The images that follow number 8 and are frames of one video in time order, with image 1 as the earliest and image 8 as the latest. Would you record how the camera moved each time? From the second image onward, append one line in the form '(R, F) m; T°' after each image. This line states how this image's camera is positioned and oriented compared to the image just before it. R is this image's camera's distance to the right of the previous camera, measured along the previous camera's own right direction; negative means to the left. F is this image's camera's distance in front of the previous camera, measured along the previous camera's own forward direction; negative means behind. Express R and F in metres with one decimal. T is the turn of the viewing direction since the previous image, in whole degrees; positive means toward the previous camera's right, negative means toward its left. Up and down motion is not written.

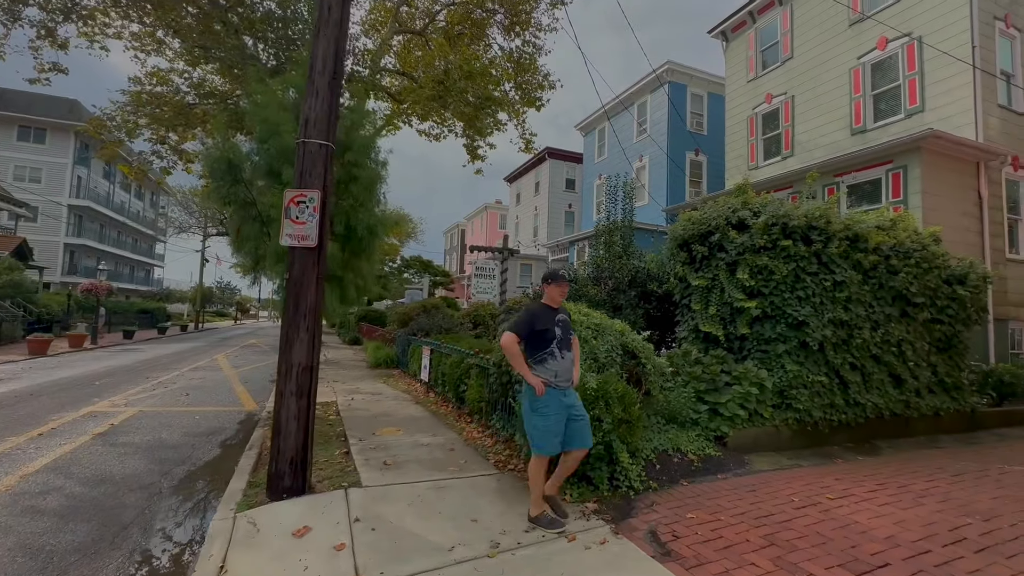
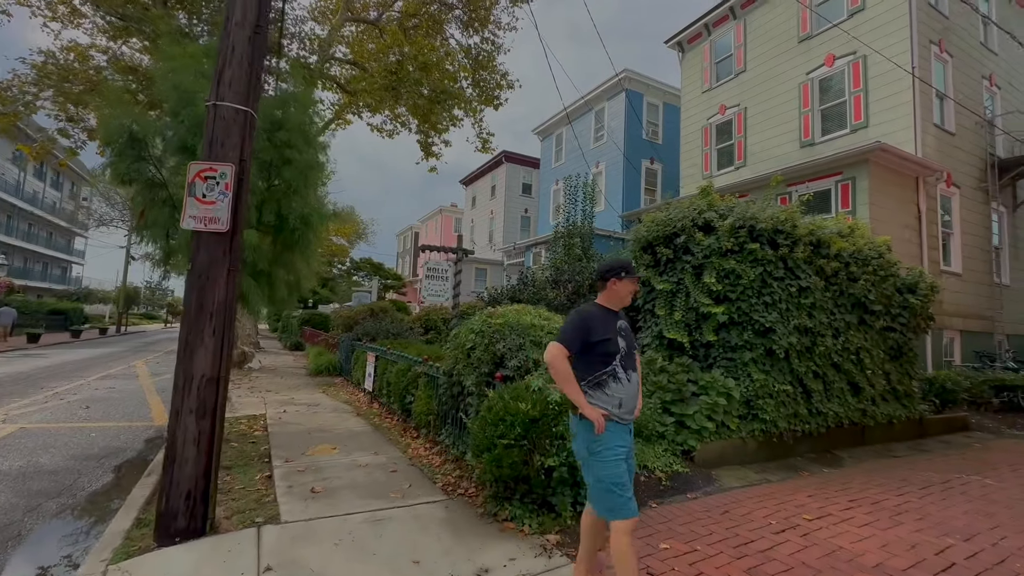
(0.0, +0.5) m; +6°
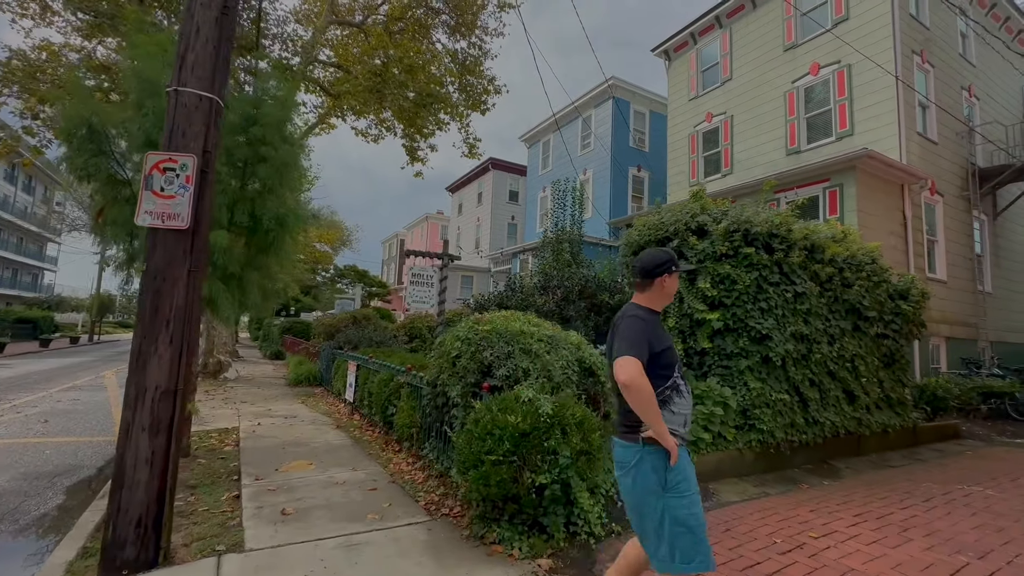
(0.0, +0.2) m; +2°
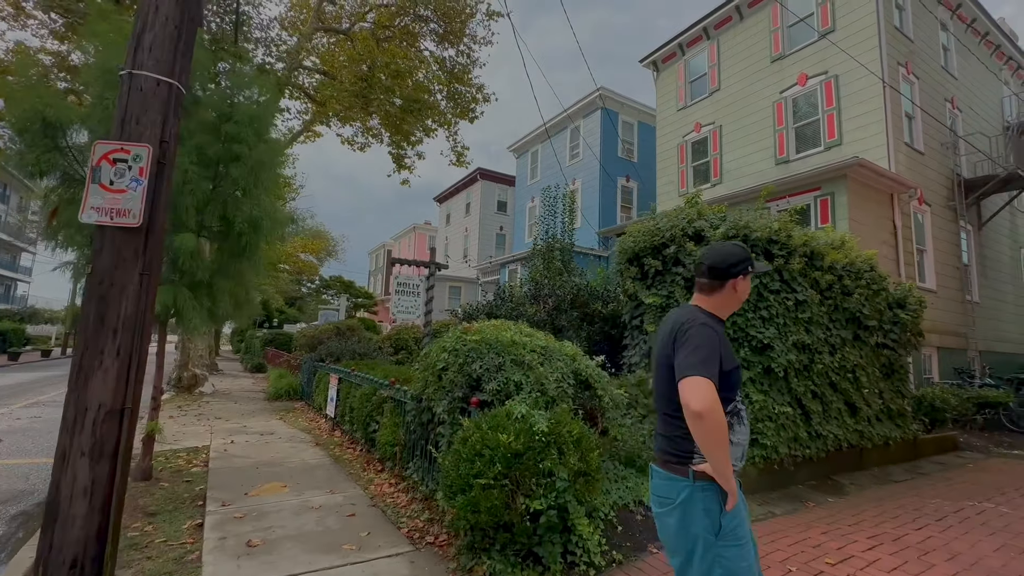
(0.0, +0.3) m; +1°
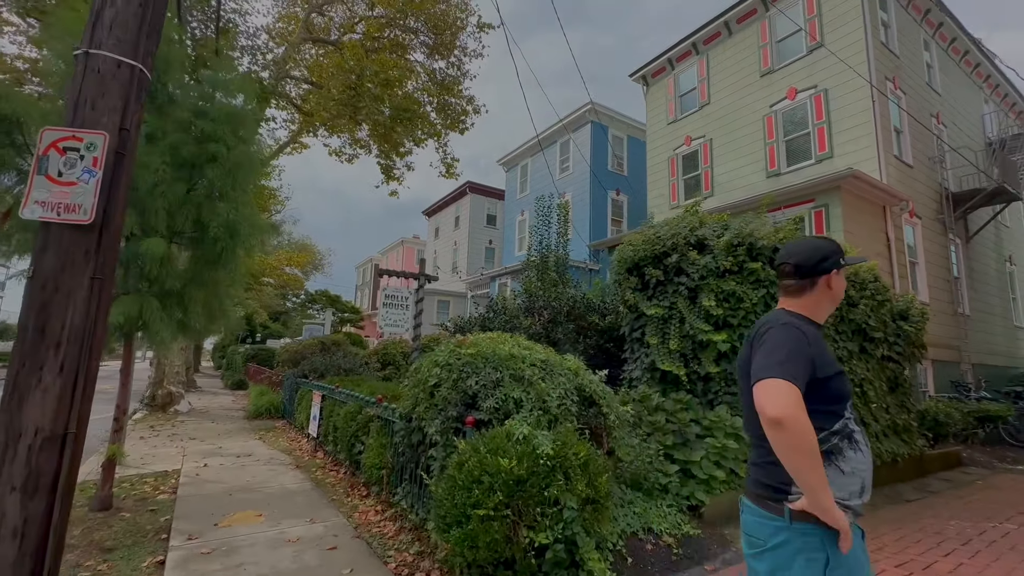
(-0.1, +0.3) m; +1°
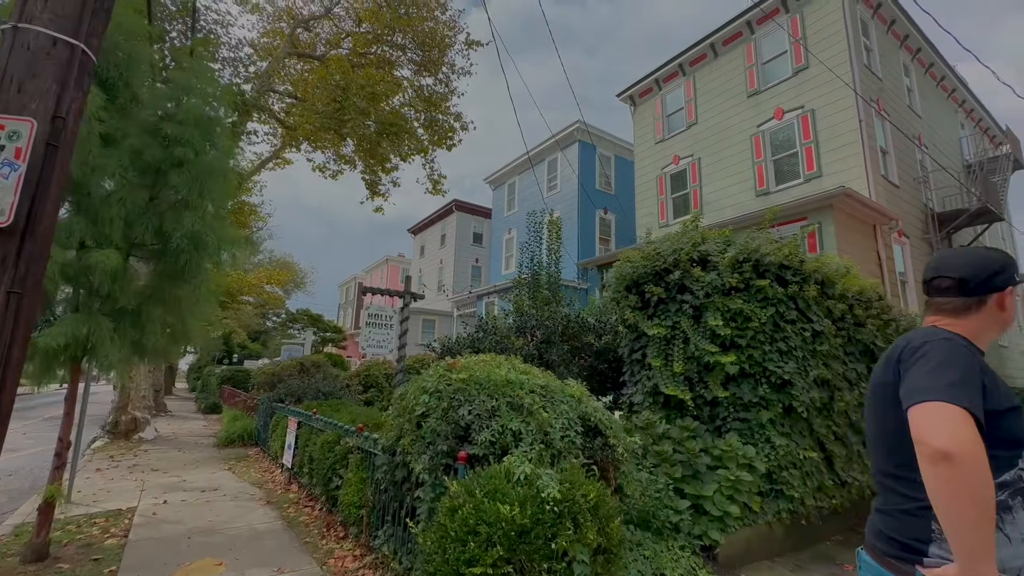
(-0.1, +0.3) m; +2°
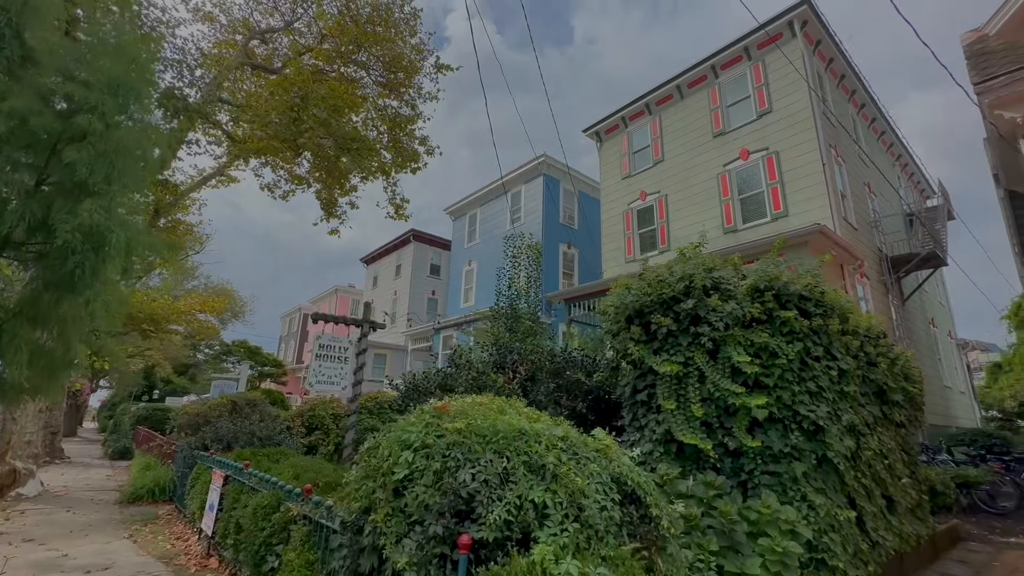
(-0.3, +0.7) m; +6°
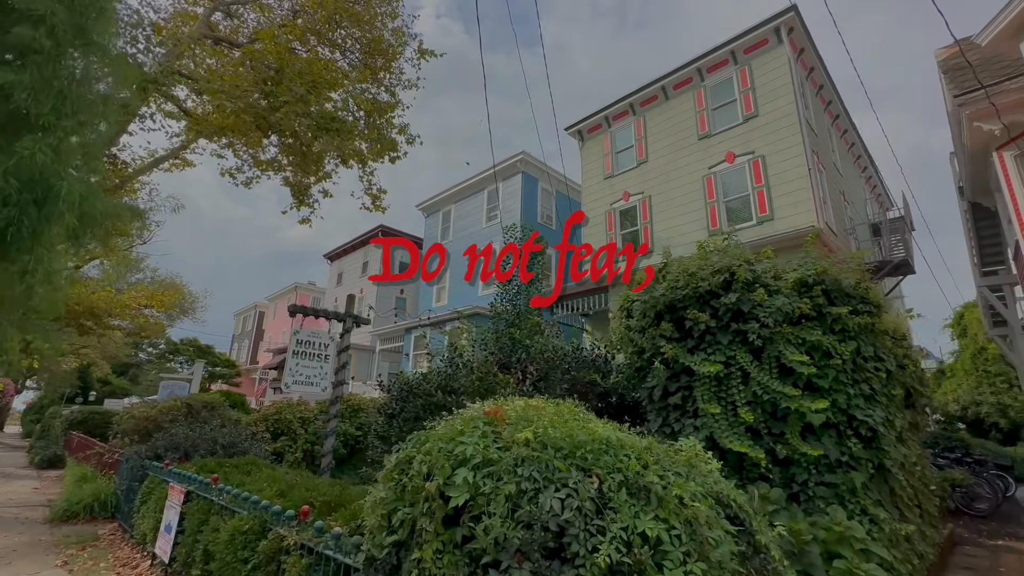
(-0.5, +0.5) m; +5°
